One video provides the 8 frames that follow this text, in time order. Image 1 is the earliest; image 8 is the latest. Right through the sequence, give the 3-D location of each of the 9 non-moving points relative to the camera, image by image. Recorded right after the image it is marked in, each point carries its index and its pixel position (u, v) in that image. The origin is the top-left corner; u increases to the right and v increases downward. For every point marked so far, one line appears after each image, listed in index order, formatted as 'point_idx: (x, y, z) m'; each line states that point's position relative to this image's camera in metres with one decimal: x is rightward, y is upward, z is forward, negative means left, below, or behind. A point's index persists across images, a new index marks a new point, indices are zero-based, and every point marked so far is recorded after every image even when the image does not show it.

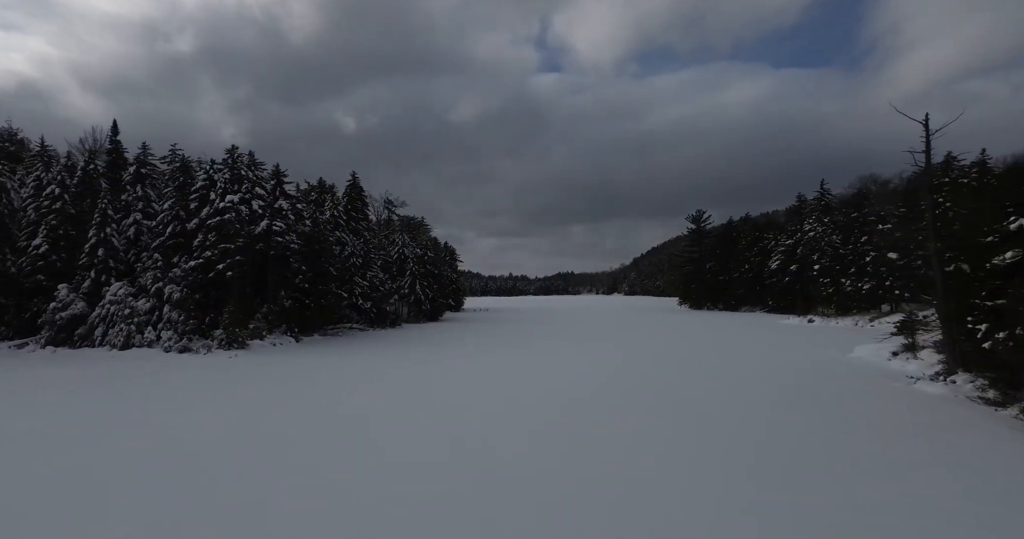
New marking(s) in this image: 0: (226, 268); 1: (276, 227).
0: (-8.6, 0.0, +17.7) m
1: (-7.7, +1.4, +19.2) m
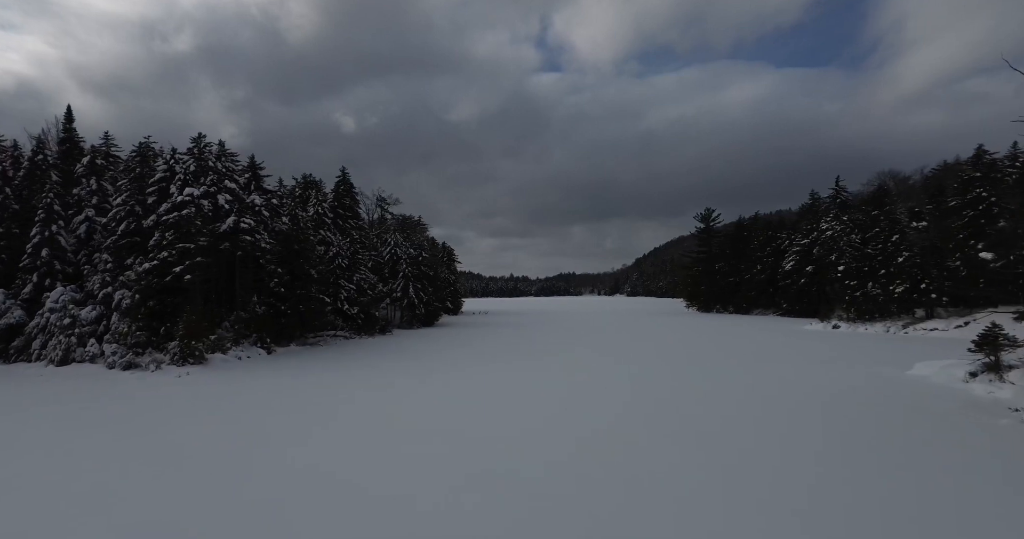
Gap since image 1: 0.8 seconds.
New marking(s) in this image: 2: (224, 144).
0: (-8.6, 0.0, +15.5) m
1: (-7.7, +1.3, +17.0) m
2: (-9.5, +4.1, +19.5) m
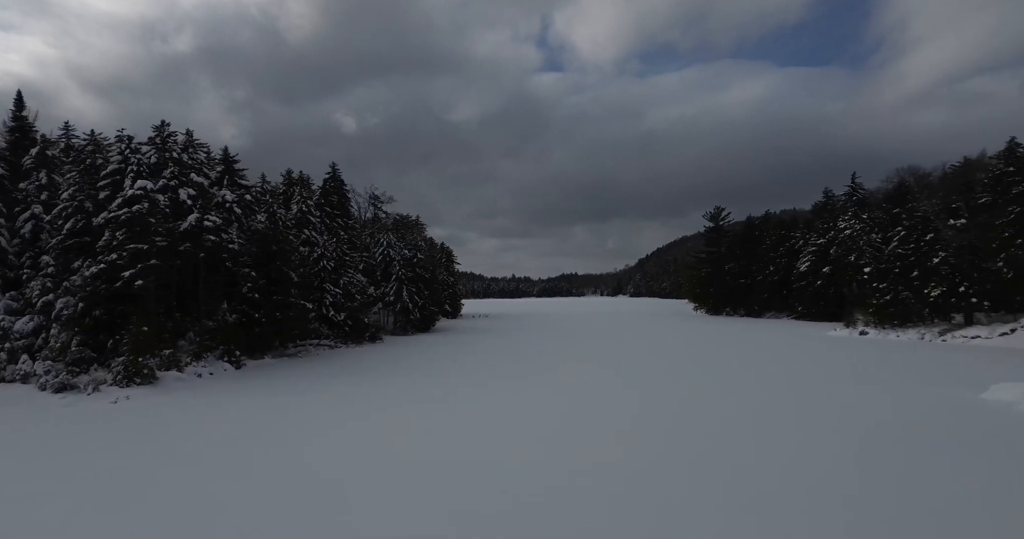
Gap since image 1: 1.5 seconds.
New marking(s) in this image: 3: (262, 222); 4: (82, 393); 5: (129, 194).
0: (-8.5, -0.1, +13.5) m
1: (-7.7, +1.2, +15.0) m
2: (-9.5, +4.0, +17.5) m
3: (-7.7, +1.5, +18.3) m
4: (-8.6, -2.5, +11.9) m
5: (-8.9, +1.7, +13.8) m
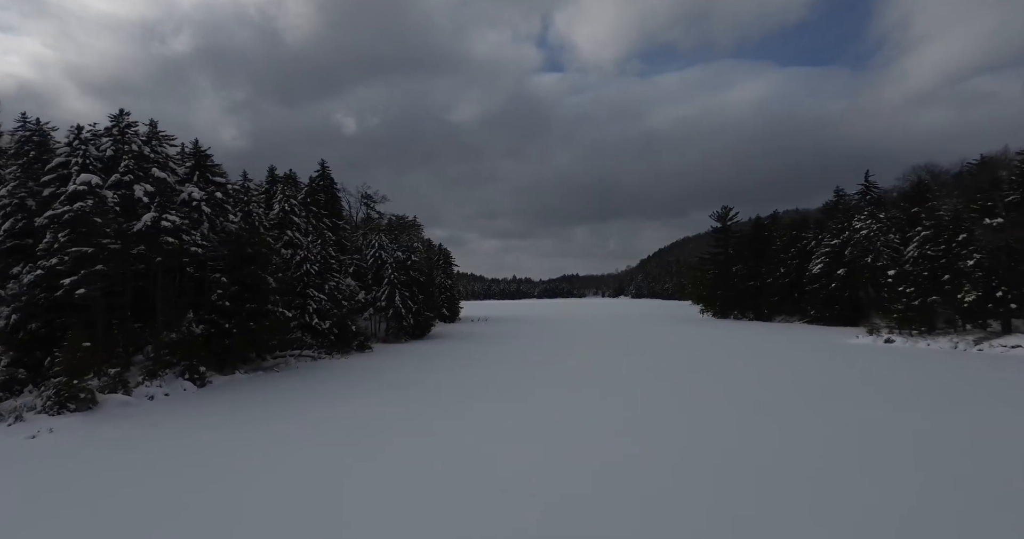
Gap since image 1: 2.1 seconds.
0: (-8.6, -0.3, +11.8) m
1: (-7.7, +1.1, +13.3) m
2: (-9.5, +3.9, +15.9) m
3: (-7.8, +1.3, +16.6) m
4: (-8.6, -2.6, +10.2) m
5: (-8.9, +1.6, +12.1) m
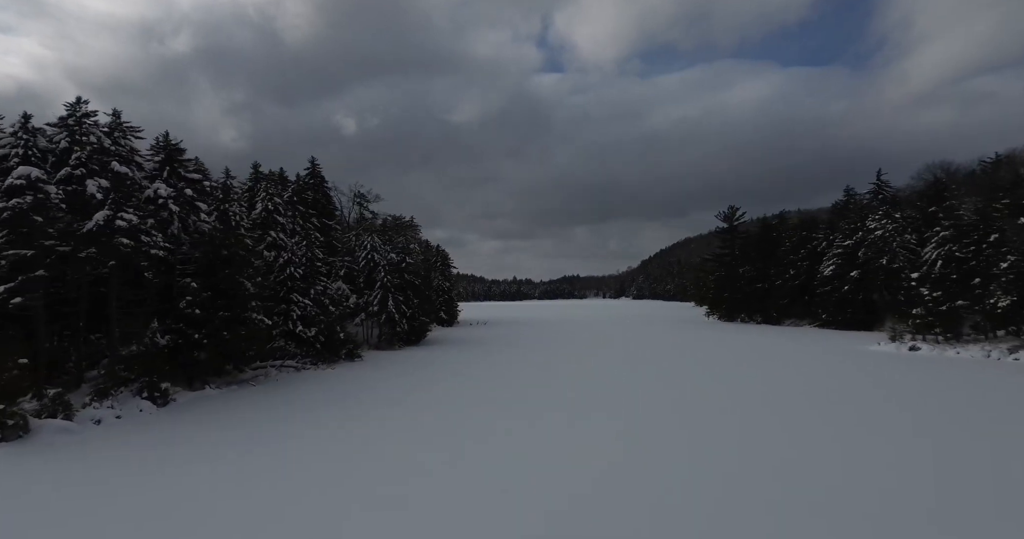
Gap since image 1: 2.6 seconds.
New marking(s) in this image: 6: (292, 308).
0: (-8.6, -0.4, +10.4) m
1: (-7.7, +1.0, +11.9) m
2: (-9.6, +3.8, +14.4) m
3: (-7.8, +1.2, +15.2) m
4: (-8.7, -2.7, +8.8) m
5: (-9.0, +1.5, +10.7) m
6: (-7.0, -1.3, +18.9) m
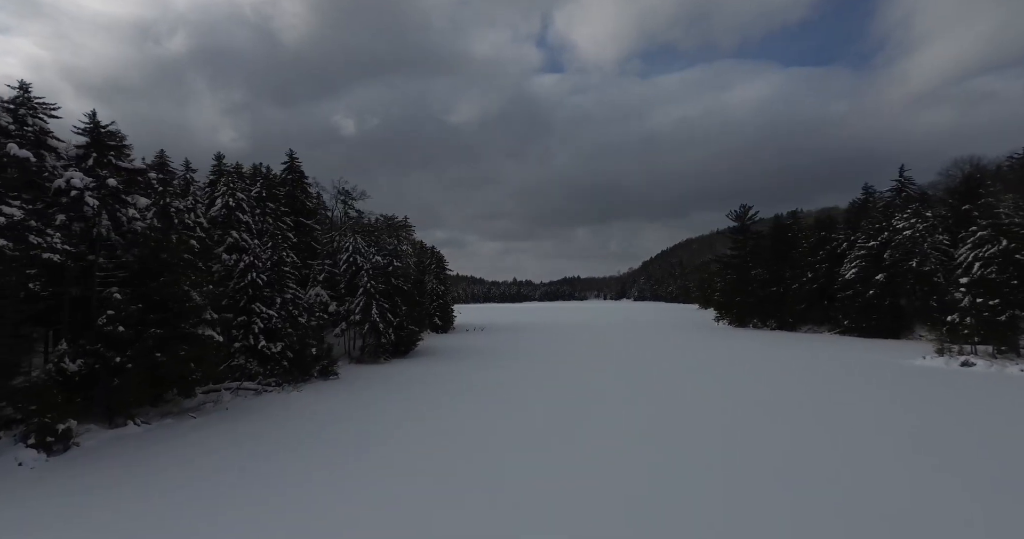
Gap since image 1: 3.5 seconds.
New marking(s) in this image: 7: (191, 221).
0: (-8.7, -0.5, +7.8) m
1: (-7.8, +0.8, +9.3) m
2: (-9.7, +3.6, +11.8) m
3: (-7.9, +1.1, +12.6) m
4: (-8.8, -2.9, +6.2) m
5: (-9.0, +1.4, +8.1) m
6: (-7.1, -1.4, +16.4) m
7: (-8.2, +1.3, +15.4) m
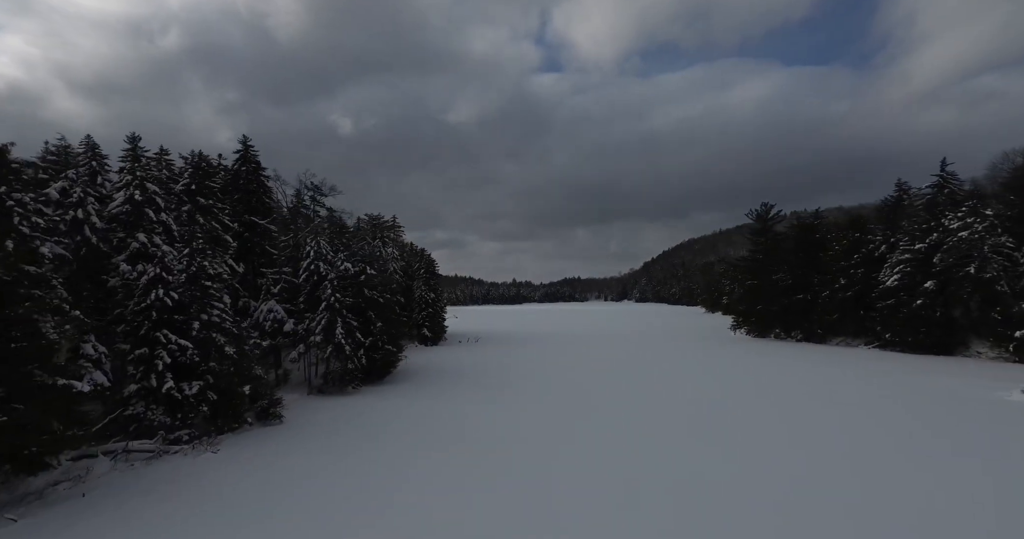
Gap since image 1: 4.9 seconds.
0: (-8.9, -0.8, +3.7) m
1: (-8.0, +0.5, +5.2) m
2: (-9.8, +3.3, +7.7) m
3: (-8.1, +0.8, +8.5) m
4: (-8.9, -3.2, +2.1) m
5: (-9.2, +1.0, +4.0) m
6: (-7.3, -1.7, +12.3) m
7: (-8.4, +1.0, +11.3) m
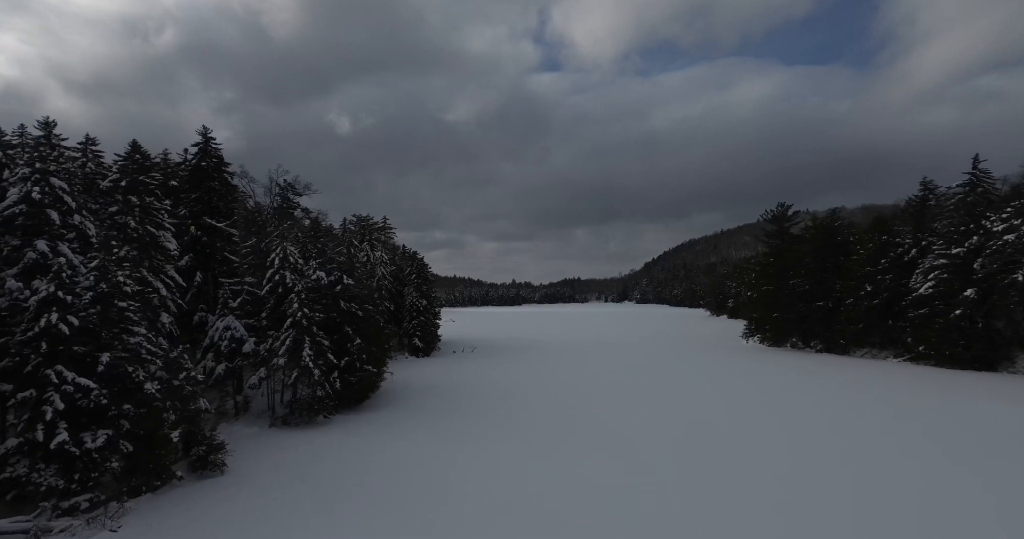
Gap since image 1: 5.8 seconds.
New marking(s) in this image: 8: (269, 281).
0: (-9.0, -1.1, +1.0) m
1: (-8.1, +0.2, +2.5) m
2: (-9.9, +3.0, +5.1) m
3: (-8.2, +0.5, +5.8) m
4: (-9.0, -3.5, -0.6) m
5: (-9.3, +0.7, +1.3) m
6: (-7.4, -2.0, +9.6) m
7: (-8.5, +0.7, +8.7) m
8: (-7.0, -0.3, +17.3) m
